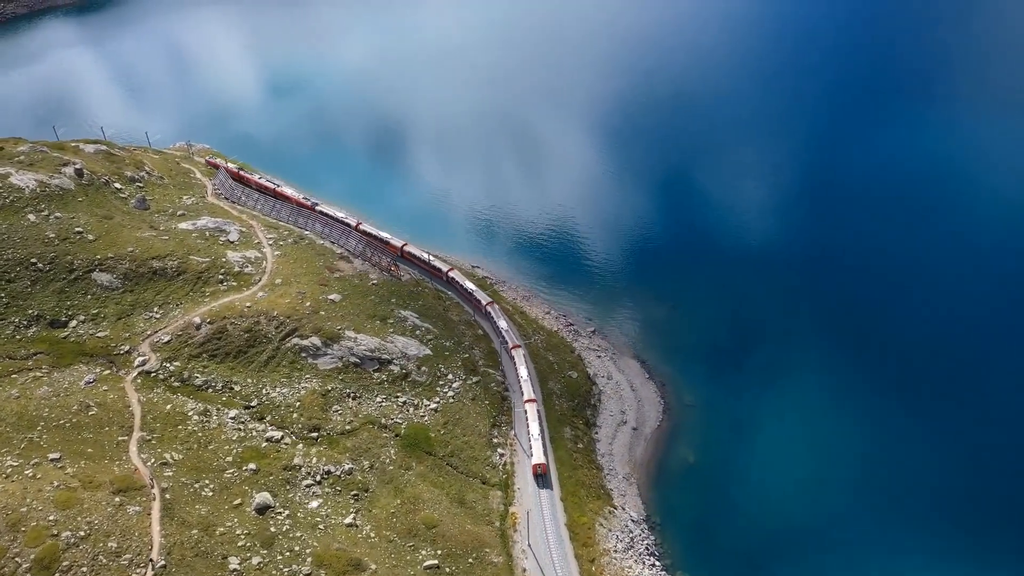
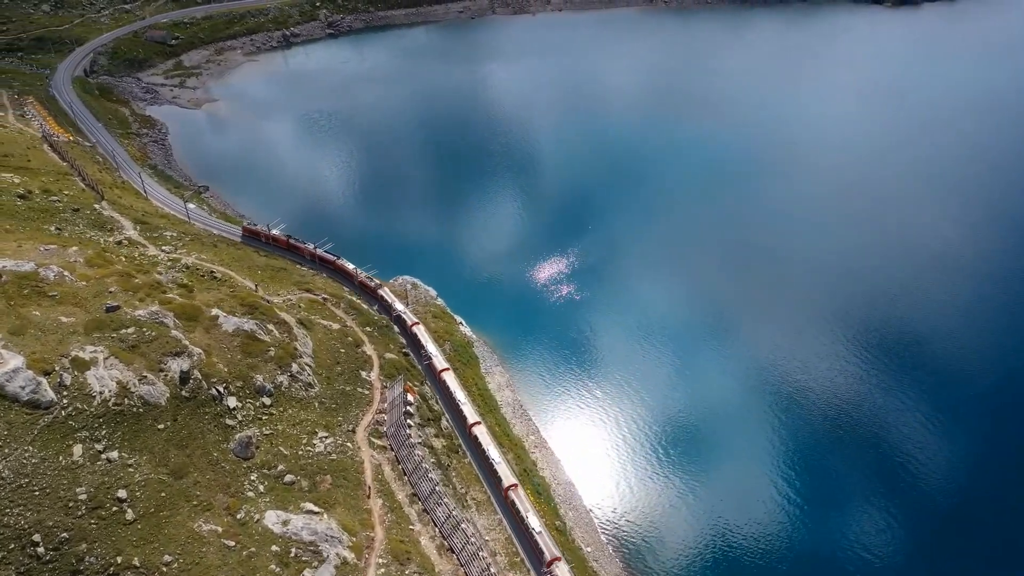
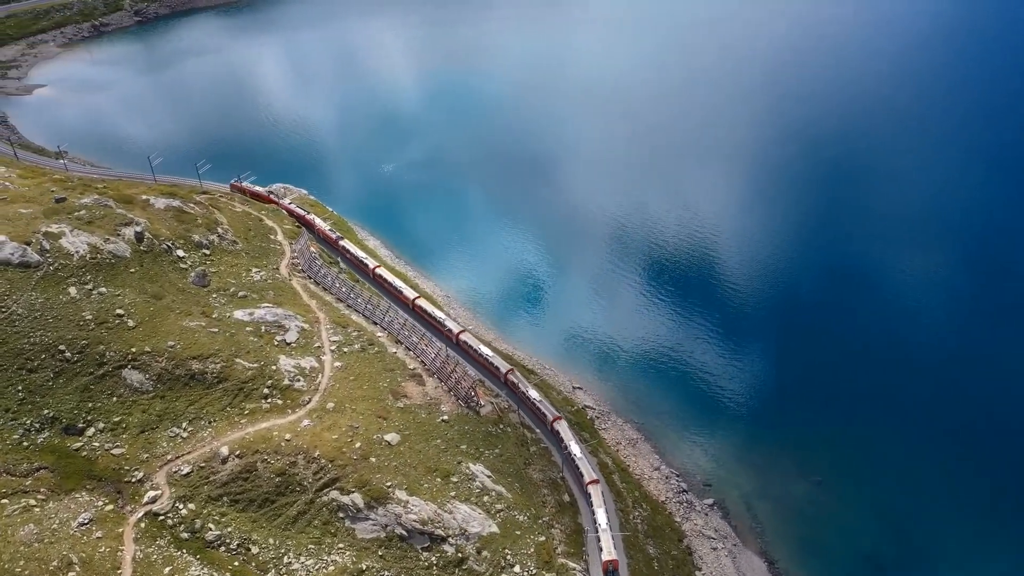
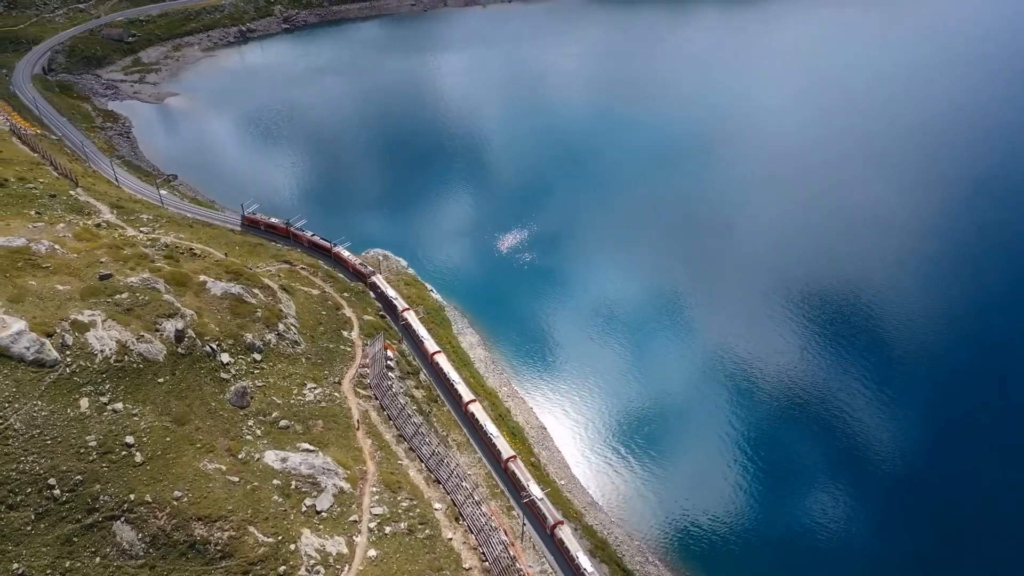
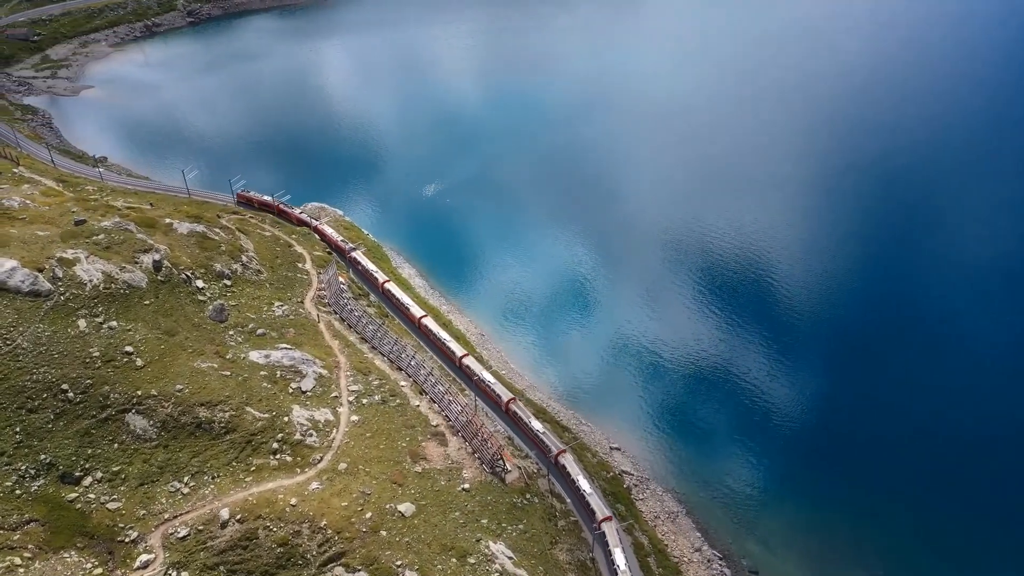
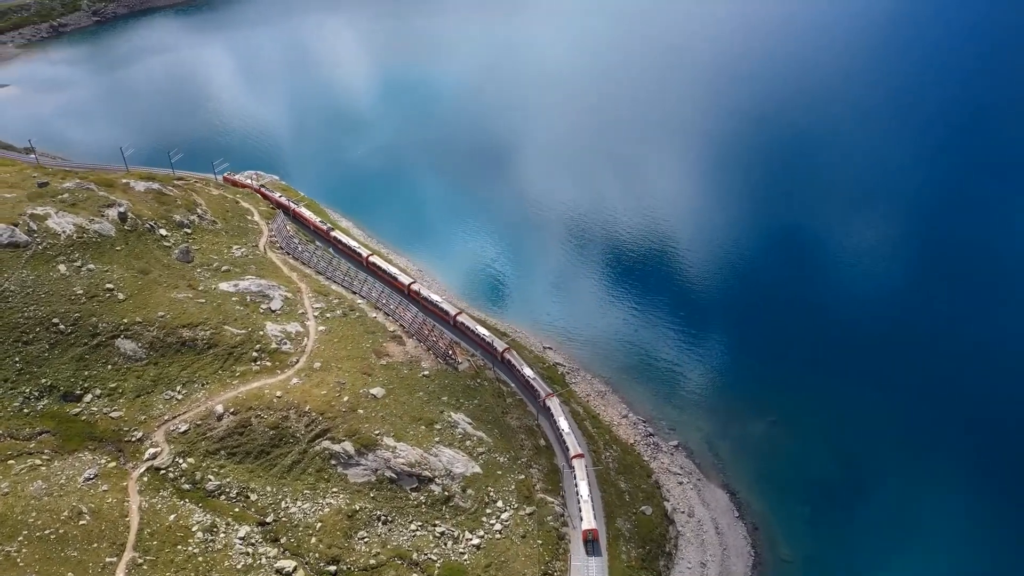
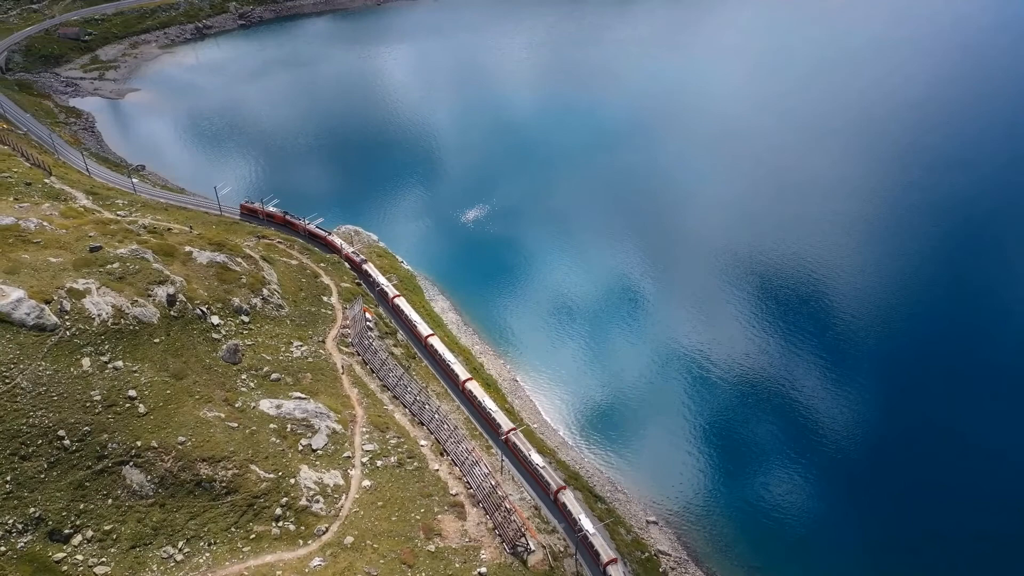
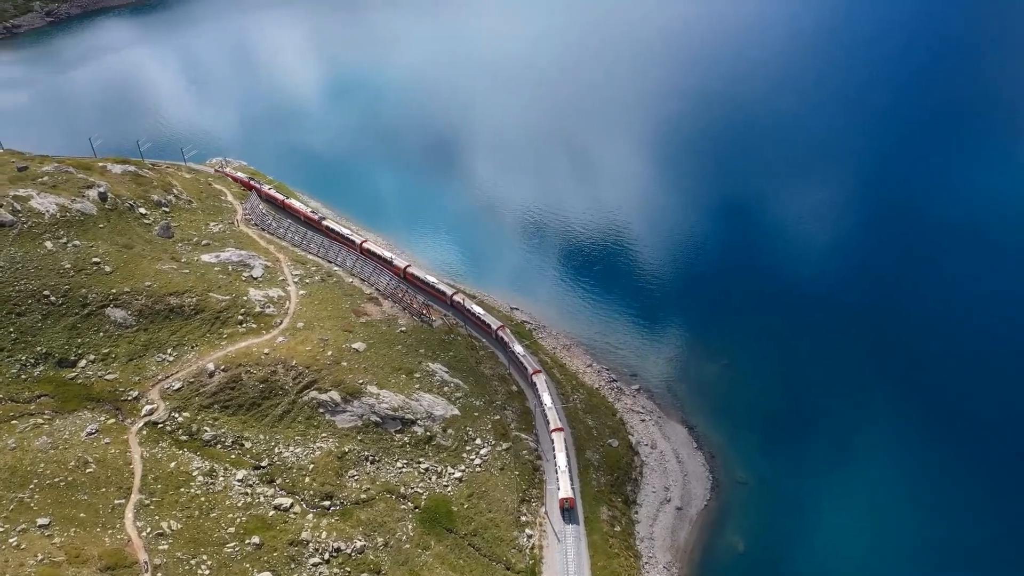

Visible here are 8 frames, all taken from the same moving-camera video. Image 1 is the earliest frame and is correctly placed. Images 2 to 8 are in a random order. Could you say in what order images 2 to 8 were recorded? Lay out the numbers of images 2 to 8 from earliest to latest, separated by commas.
8, 6, 3, 5, 7, 4, 2
